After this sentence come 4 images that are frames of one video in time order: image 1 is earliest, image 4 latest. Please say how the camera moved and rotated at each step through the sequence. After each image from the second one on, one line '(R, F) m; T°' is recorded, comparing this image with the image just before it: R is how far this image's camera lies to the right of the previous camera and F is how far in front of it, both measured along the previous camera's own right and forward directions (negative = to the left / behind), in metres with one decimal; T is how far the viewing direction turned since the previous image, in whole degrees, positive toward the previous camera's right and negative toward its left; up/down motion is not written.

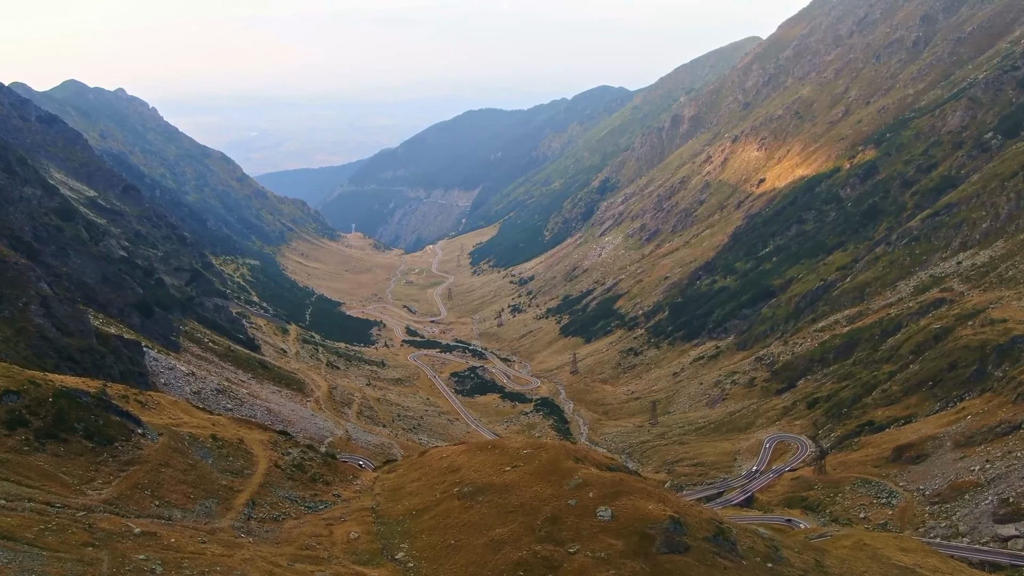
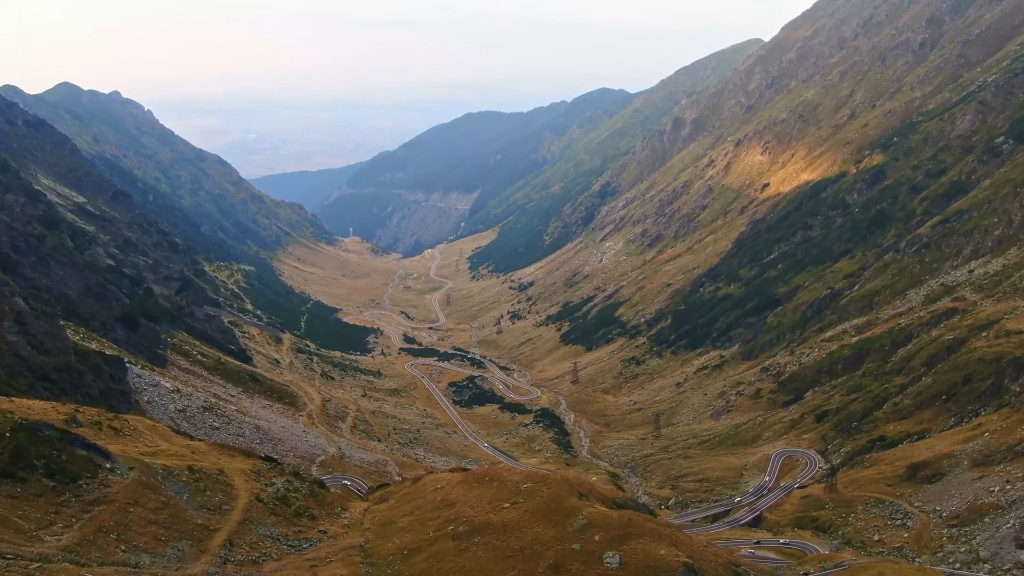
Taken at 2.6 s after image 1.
(+0.1, +4.2) m; 0°
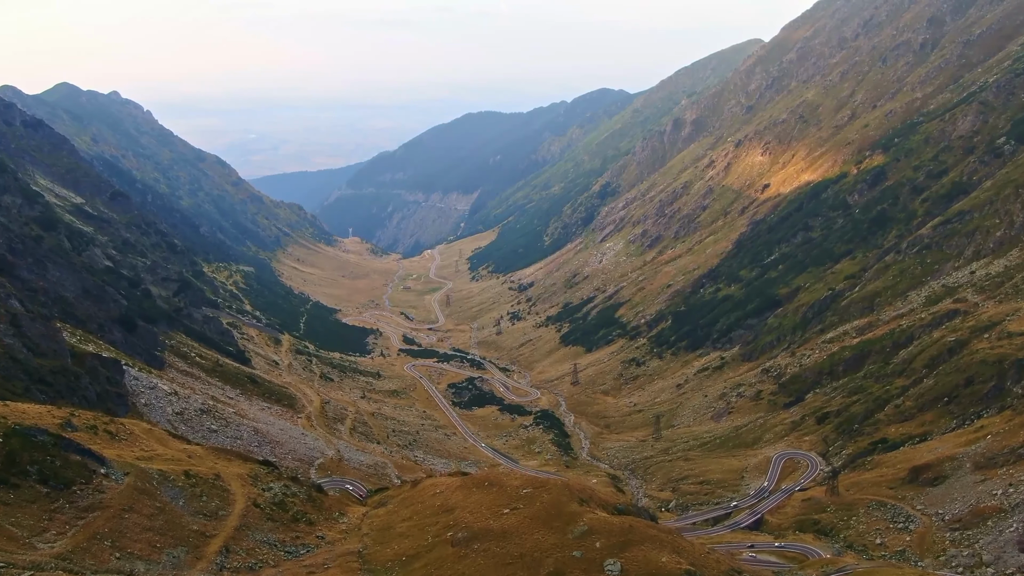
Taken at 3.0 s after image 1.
(0.0, +0.6) m; 0°
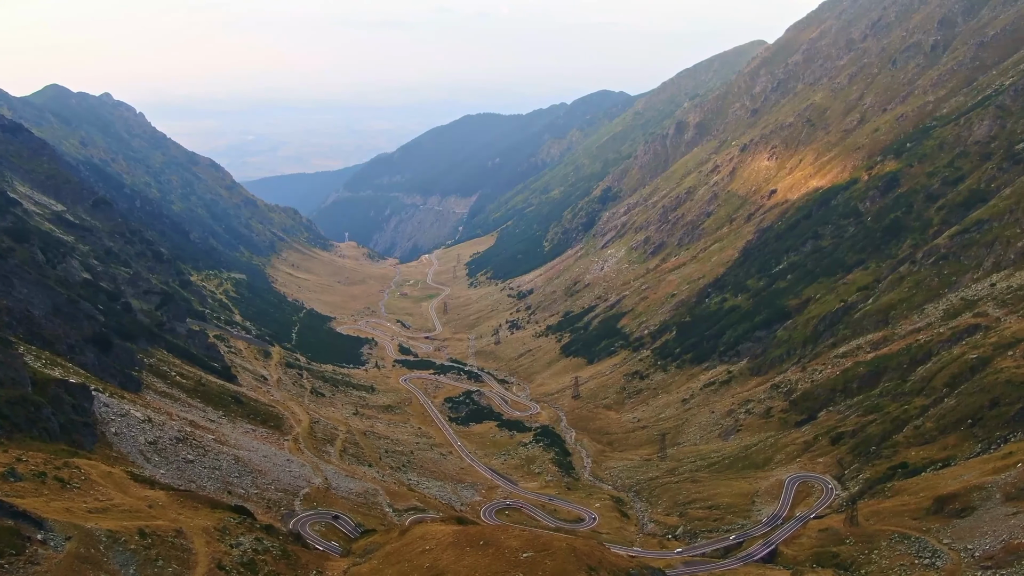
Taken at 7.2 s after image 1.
(+0.1, +6.7) m; 0°
